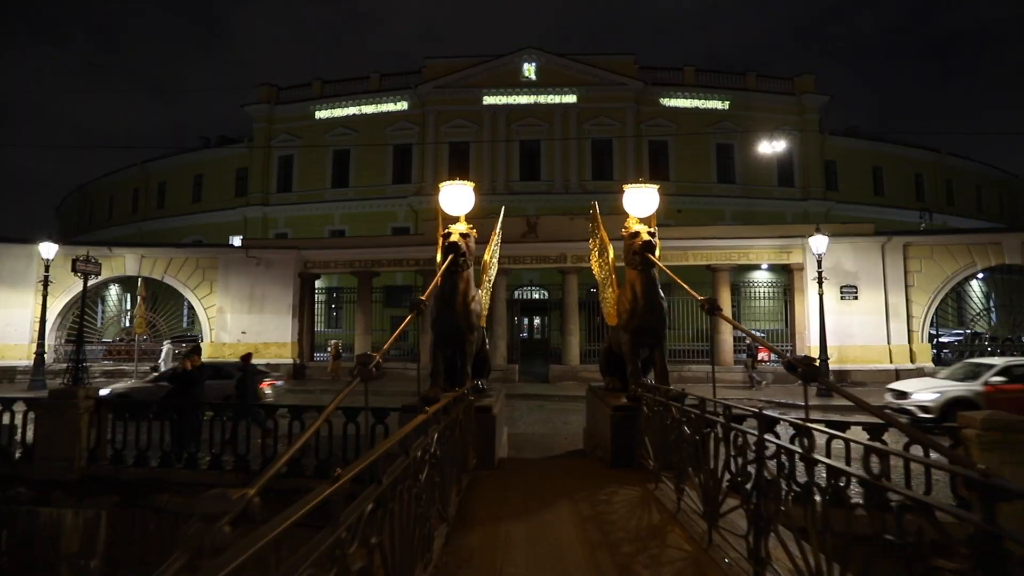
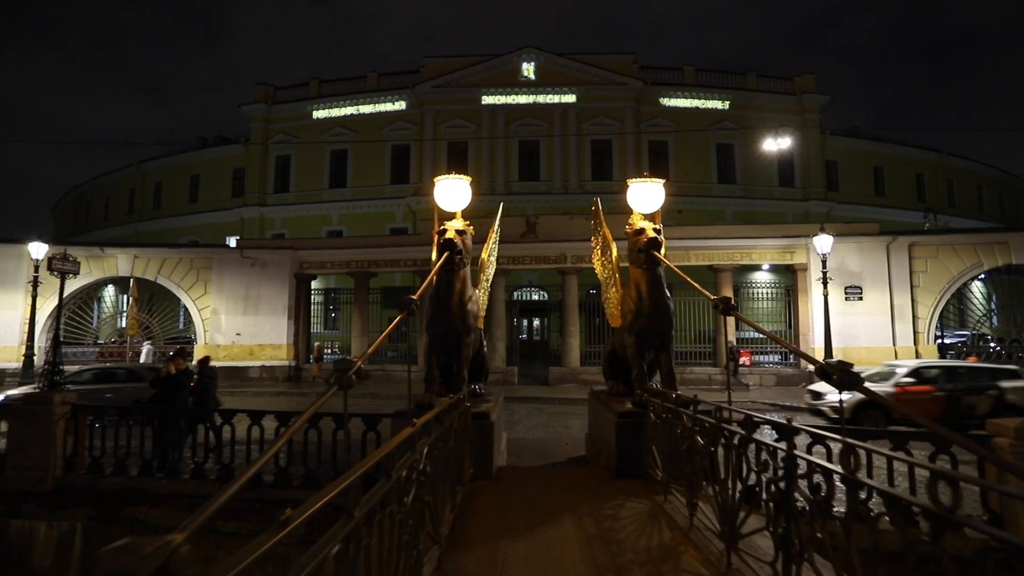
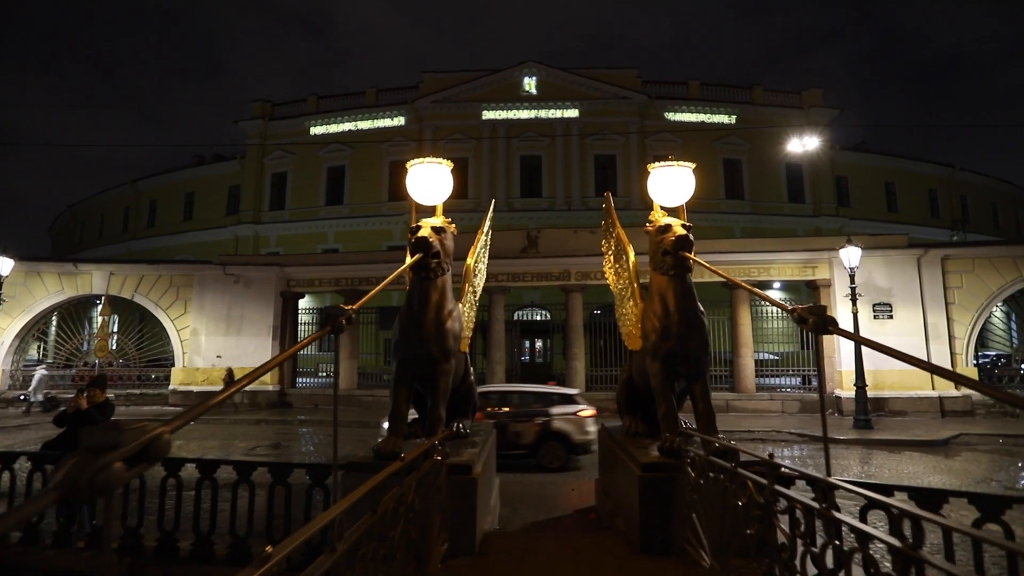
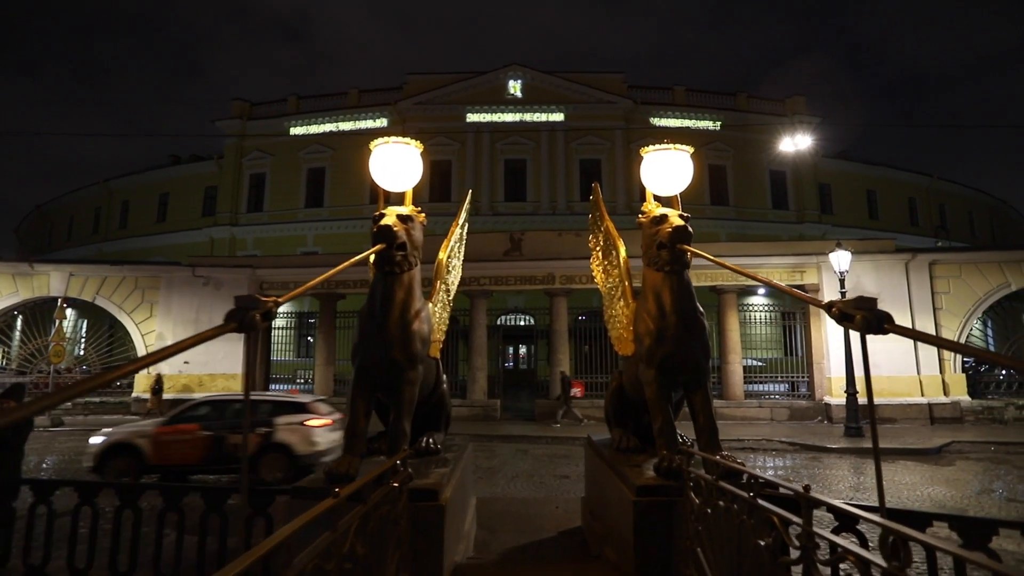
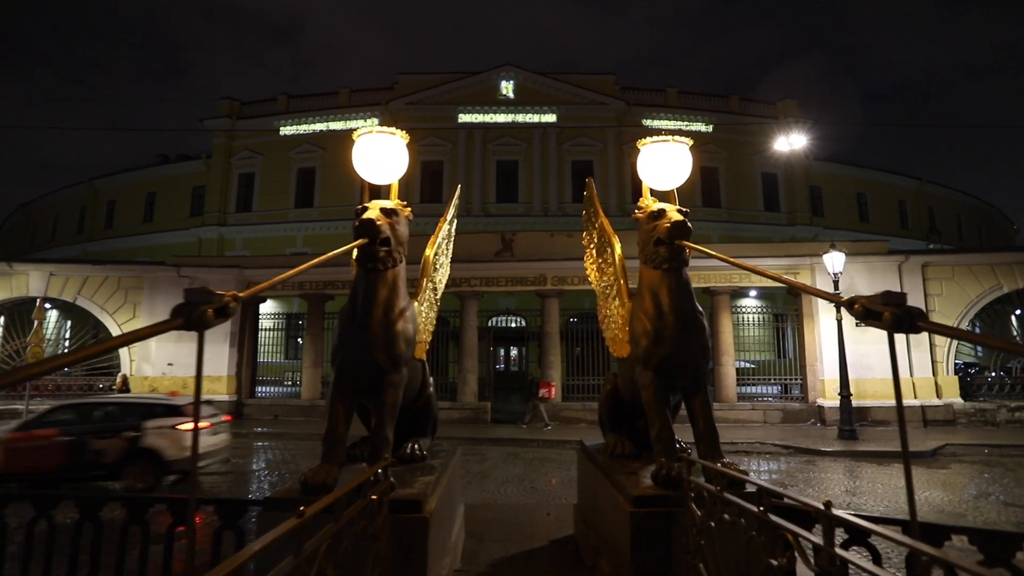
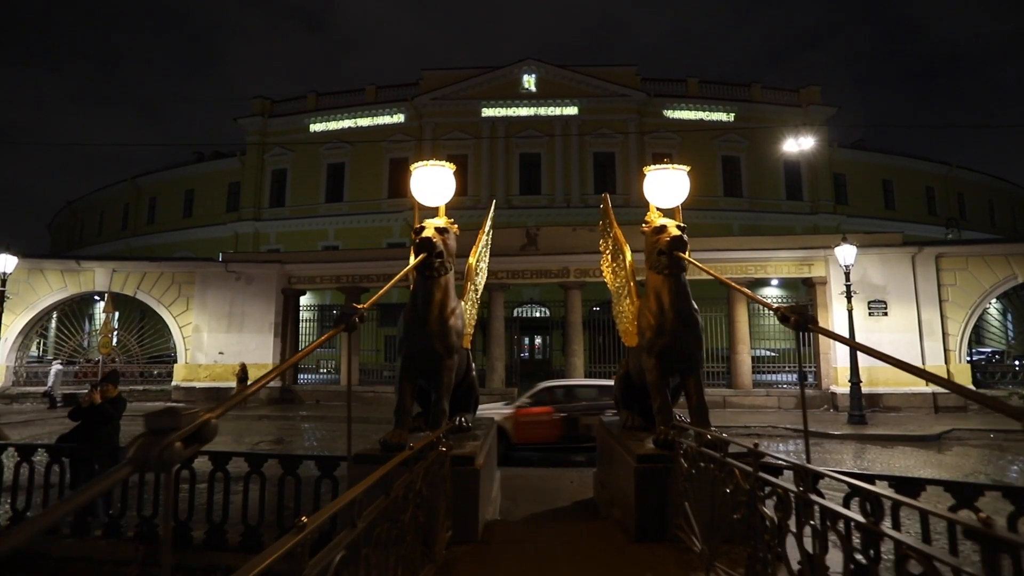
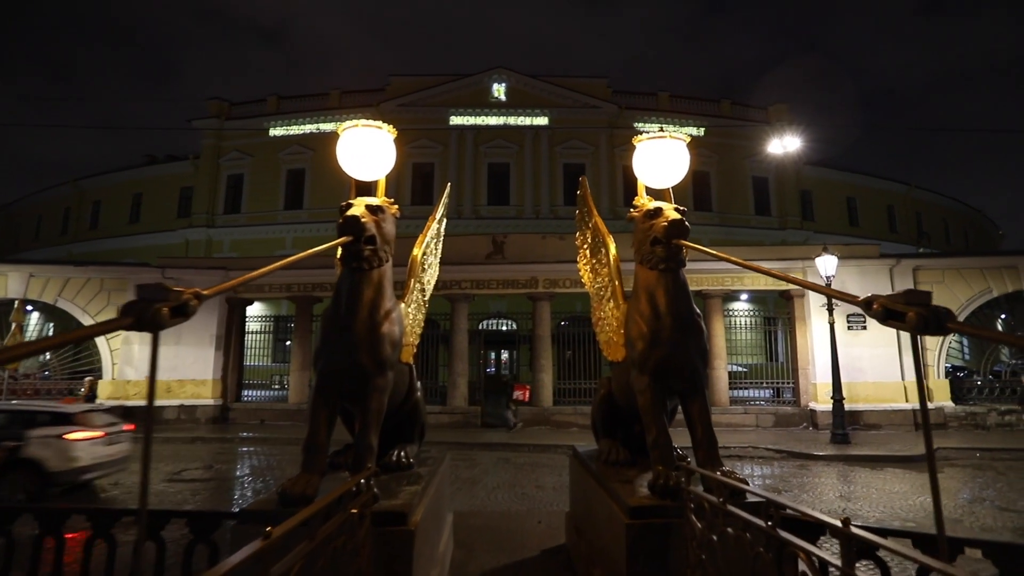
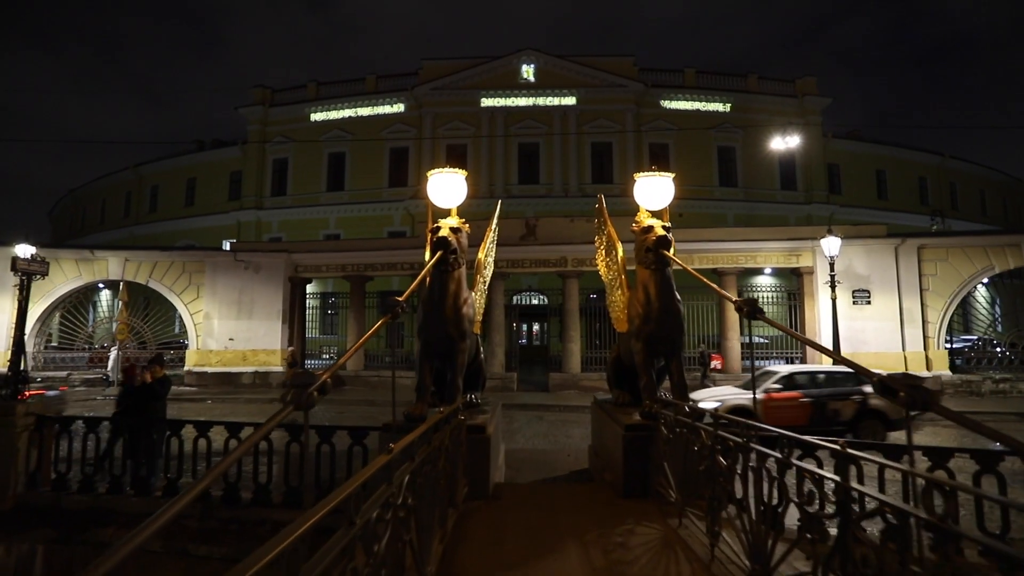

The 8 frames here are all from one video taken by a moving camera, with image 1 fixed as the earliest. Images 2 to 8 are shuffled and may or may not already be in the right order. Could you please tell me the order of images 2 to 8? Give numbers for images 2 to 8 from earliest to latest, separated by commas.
2, 8, 6, 3, 4, 5, 7
